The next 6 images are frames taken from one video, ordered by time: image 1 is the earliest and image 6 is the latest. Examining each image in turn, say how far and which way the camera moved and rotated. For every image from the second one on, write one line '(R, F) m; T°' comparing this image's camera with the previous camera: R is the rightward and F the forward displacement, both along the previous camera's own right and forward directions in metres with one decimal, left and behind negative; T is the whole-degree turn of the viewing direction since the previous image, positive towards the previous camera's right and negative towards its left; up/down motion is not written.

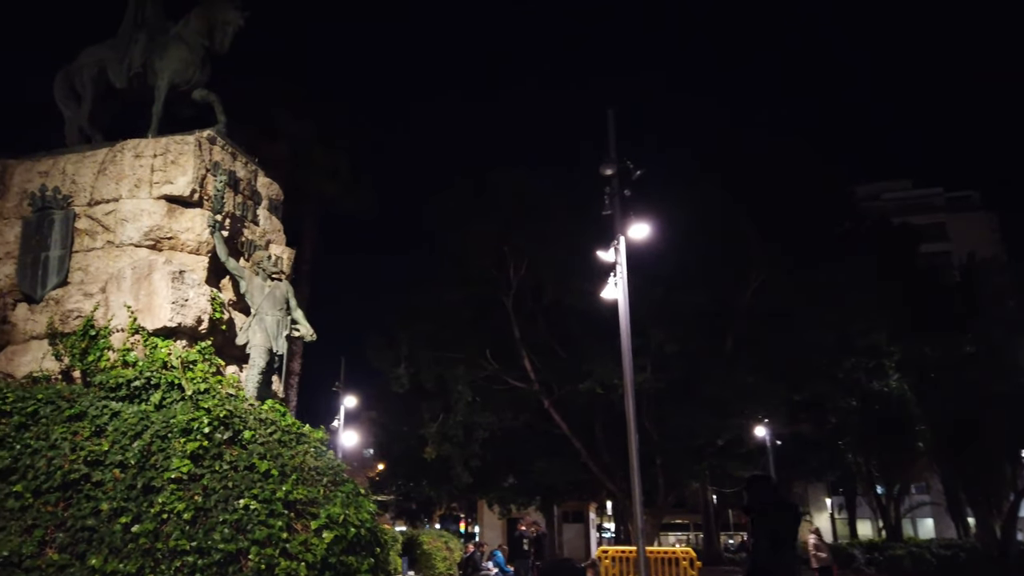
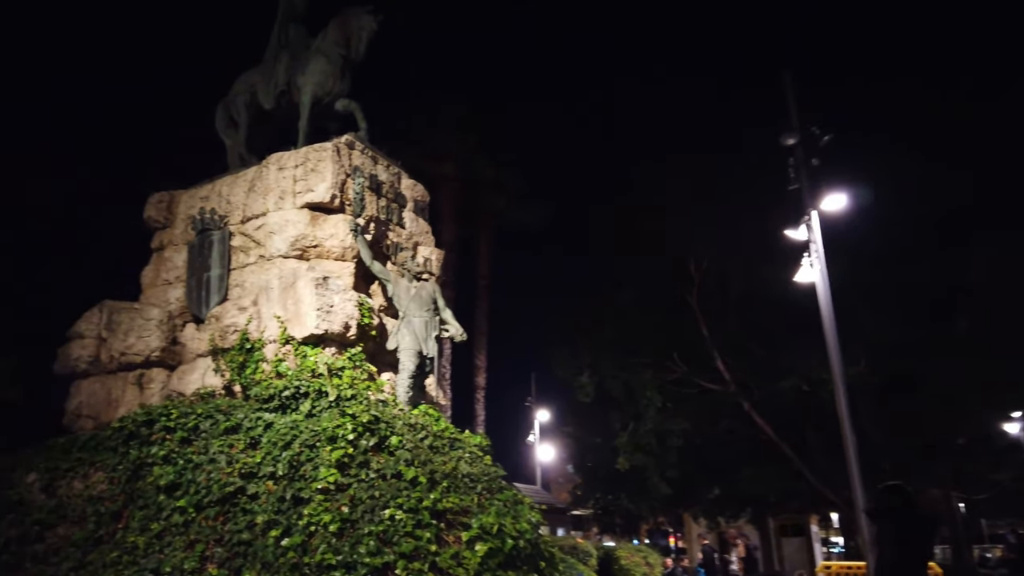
(+0.4, +1.2) m; -14°
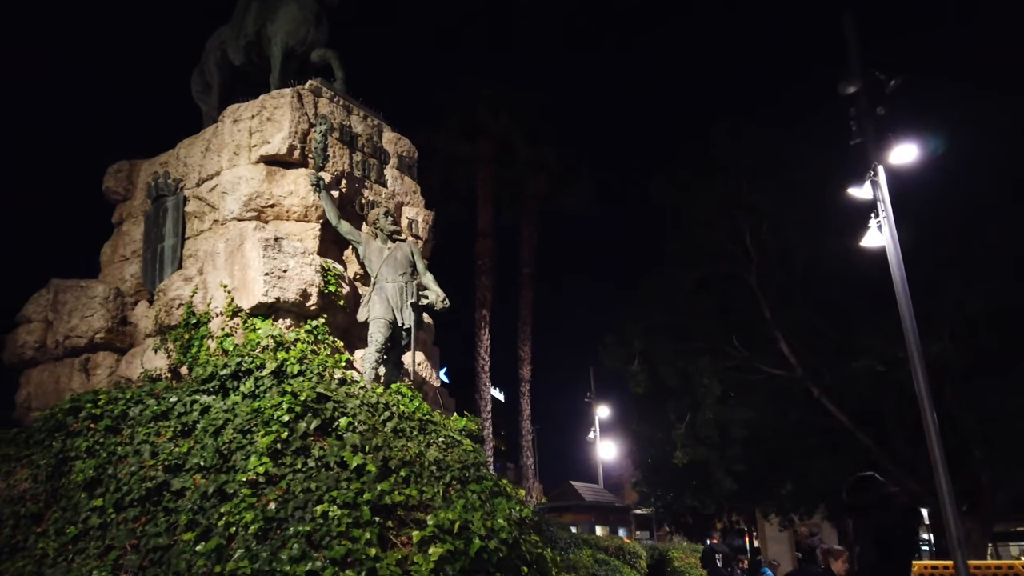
(+0.9, +1.7) m; -5°
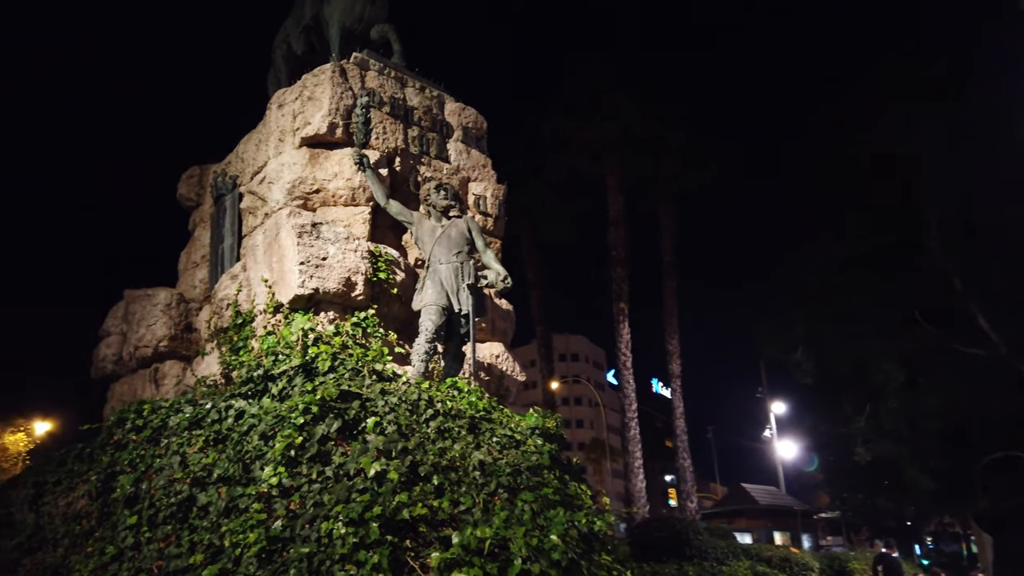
(+0.9, +1.4) m; -13°
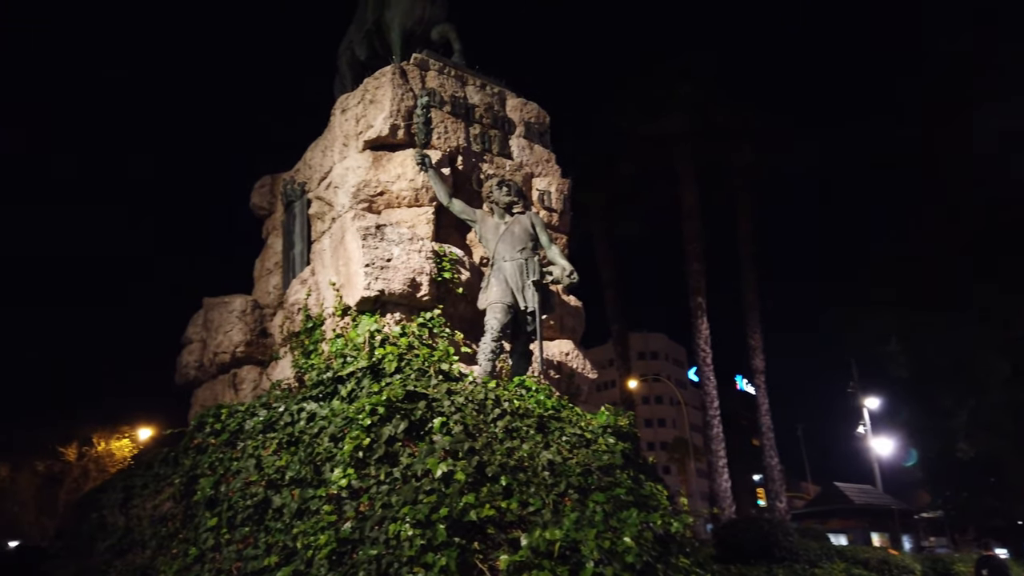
(+0.1, +0.2) m; -6°
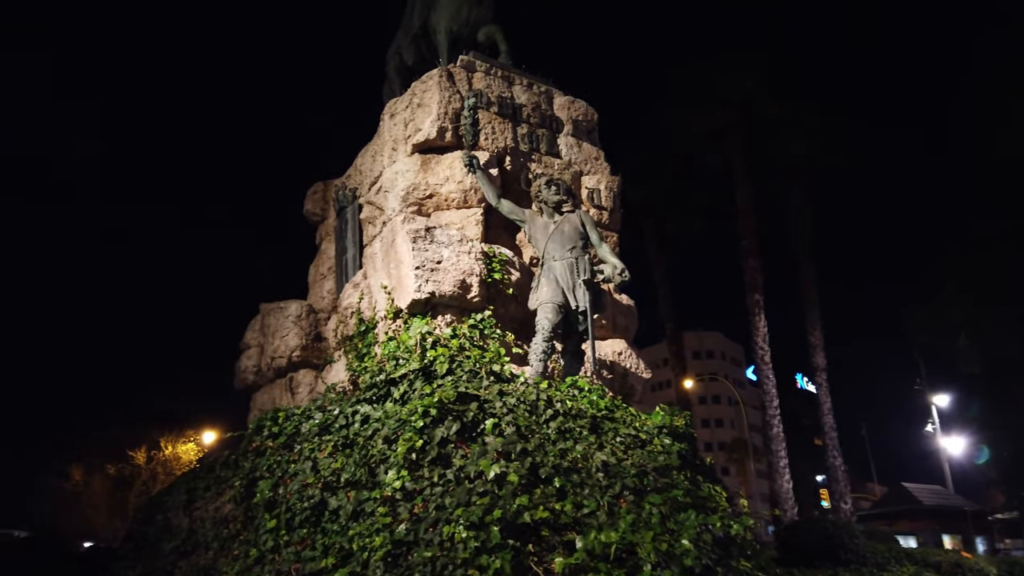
(0.0, +0.1) m; -4°
